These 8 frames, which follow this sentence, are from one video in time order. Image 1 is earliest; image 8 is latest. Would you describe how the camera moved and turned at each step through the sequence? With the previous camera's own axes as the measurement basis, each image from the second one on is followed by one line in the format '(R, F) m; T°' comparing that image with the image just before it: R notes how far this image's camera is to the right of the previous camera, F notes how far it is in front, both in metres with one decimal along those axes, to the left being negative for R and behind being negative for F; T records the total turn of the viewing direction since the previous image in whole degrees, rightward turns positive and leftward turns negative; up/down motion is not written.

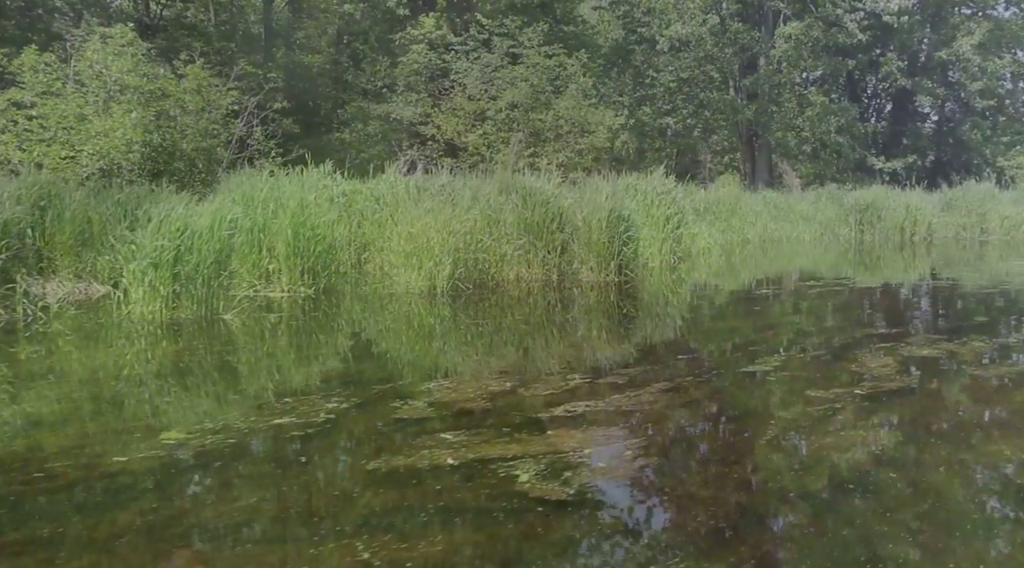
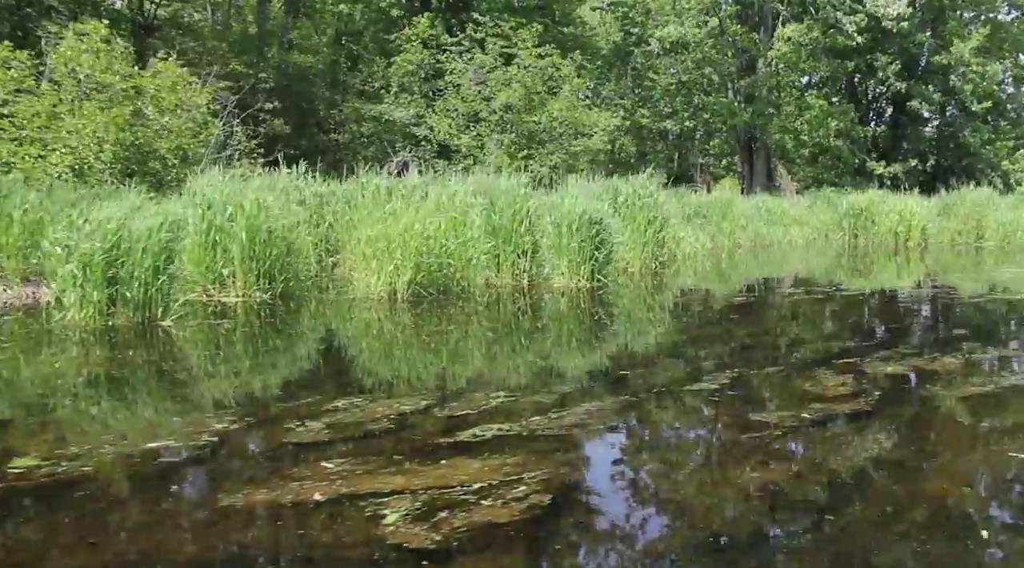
(+0.2, +0.2) m; 0°
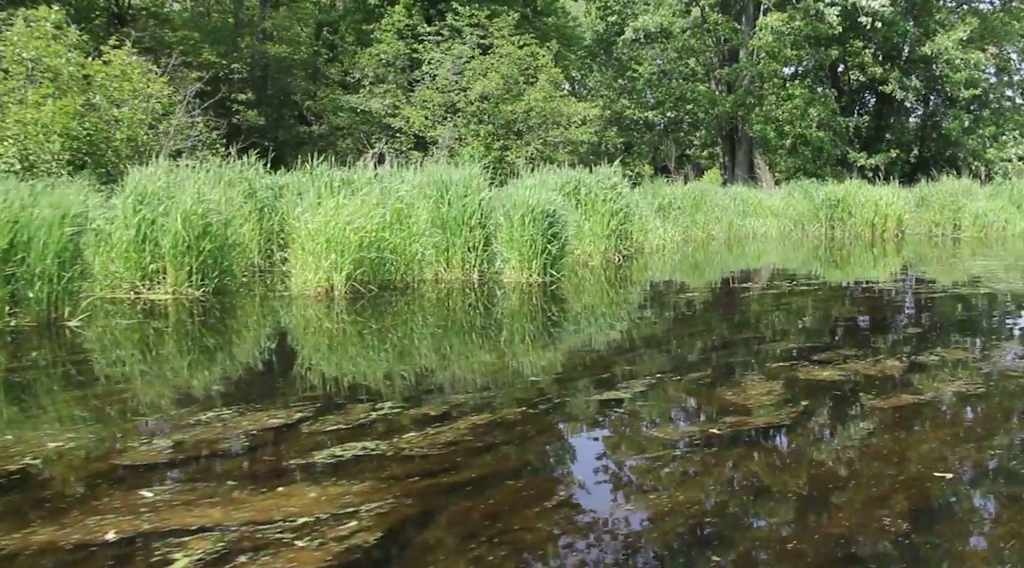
(+0.3, +0.2) m; +1°
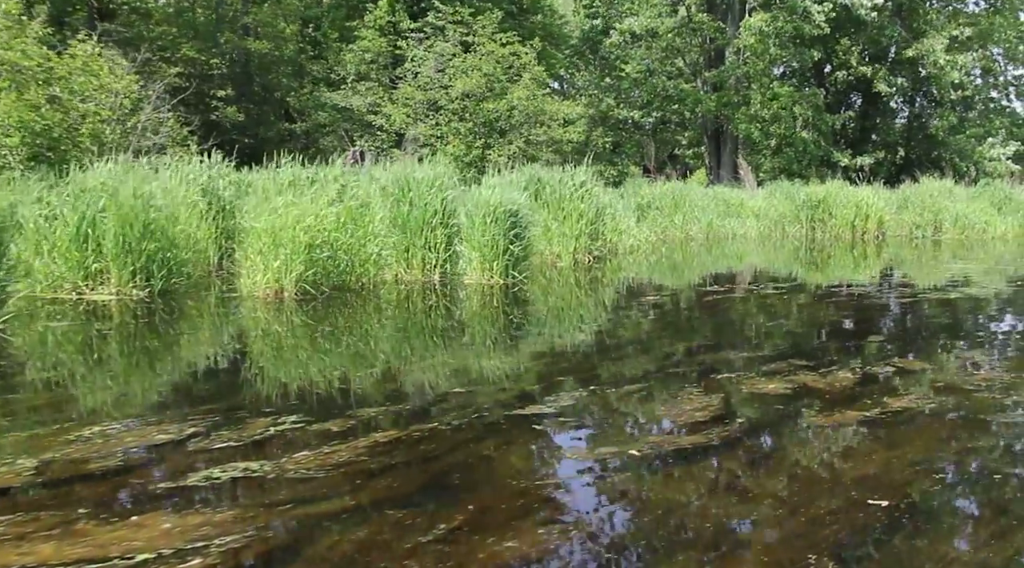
(+0.2, +0.2) m; +1°
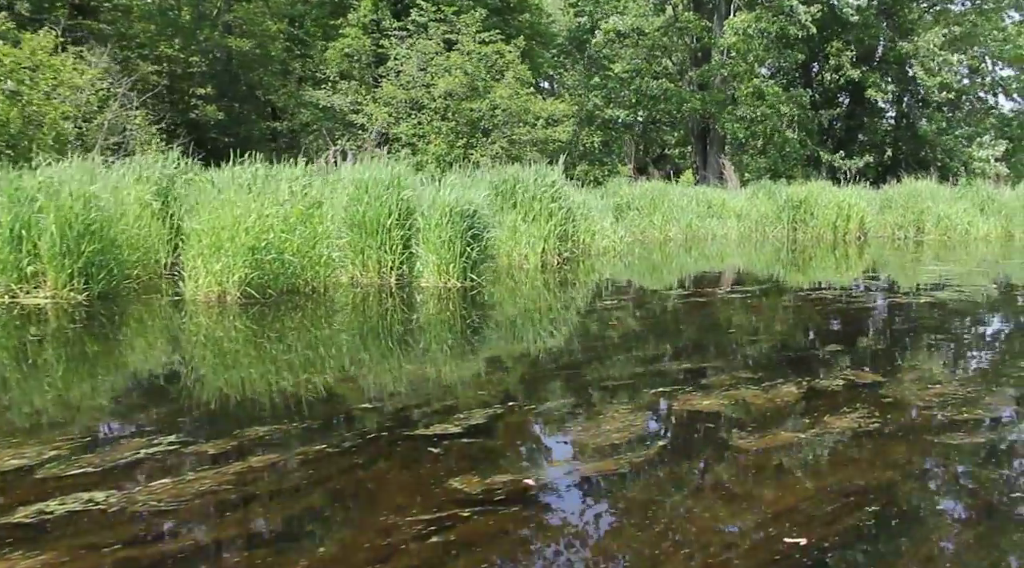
(+0.2, +0.2) m; 0°
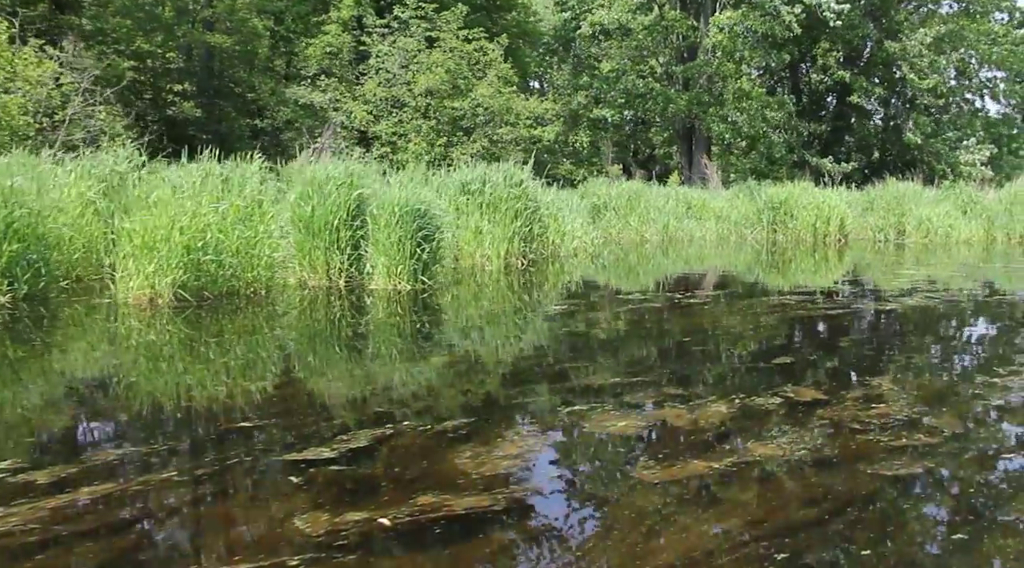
(+0.2, +0.2) m; 0°
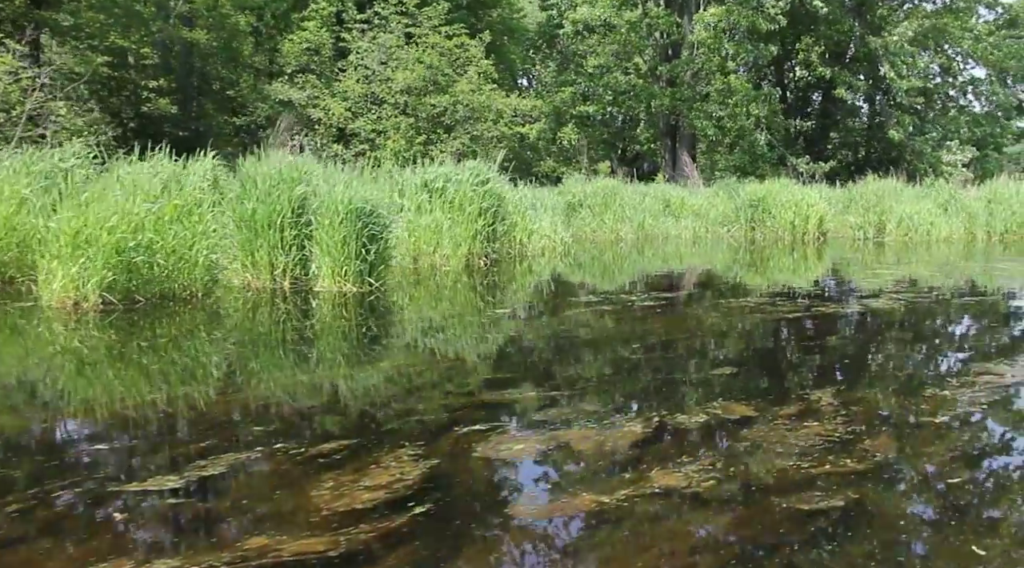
(+0.2, +0.2) m; 0°
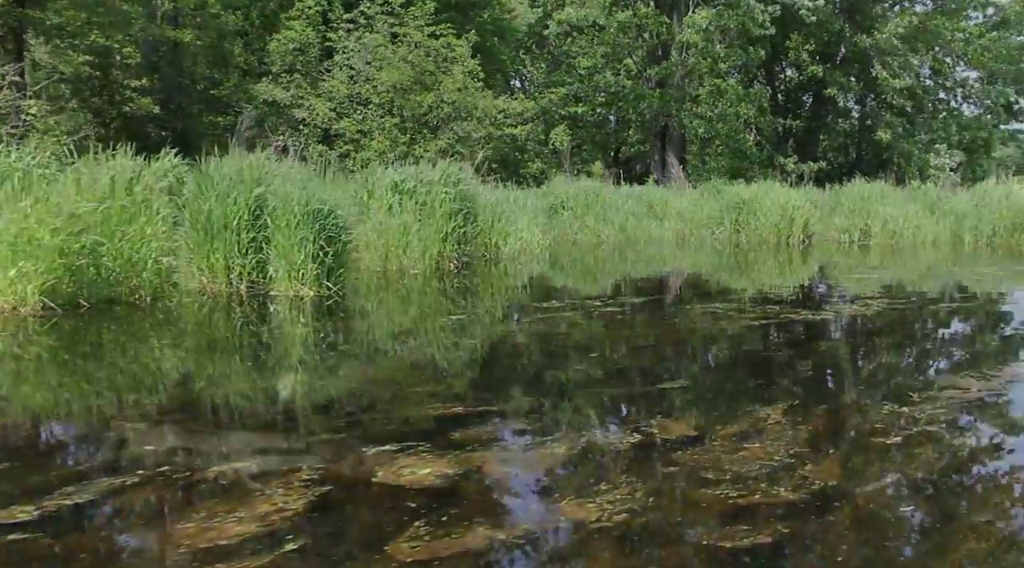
(+0.2, +0.2) m; 0°
